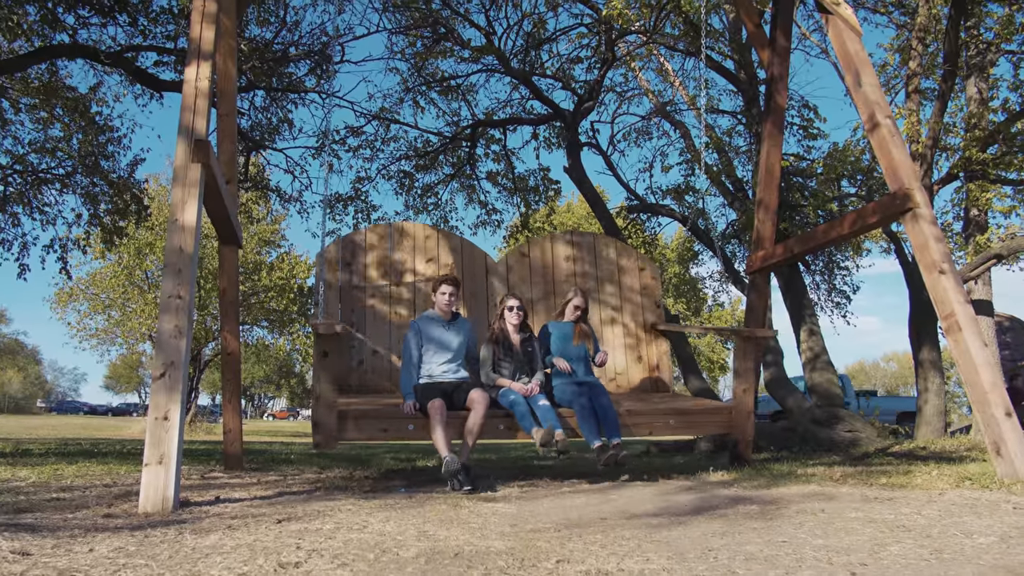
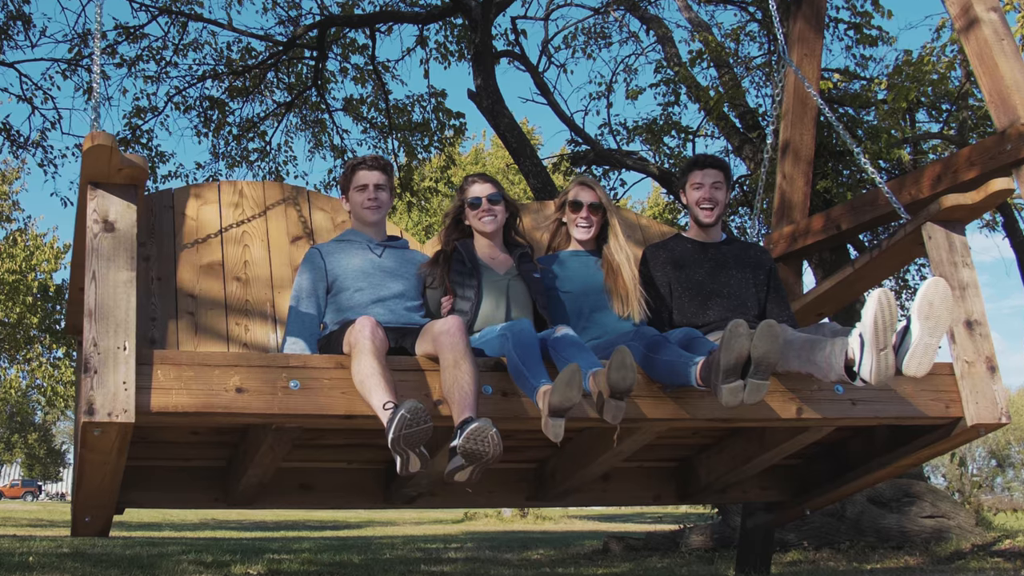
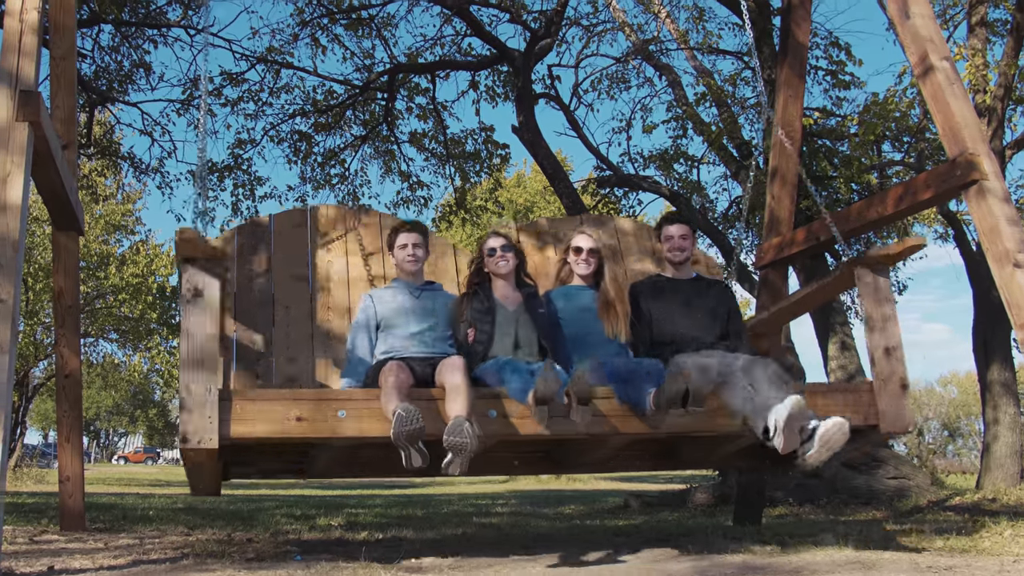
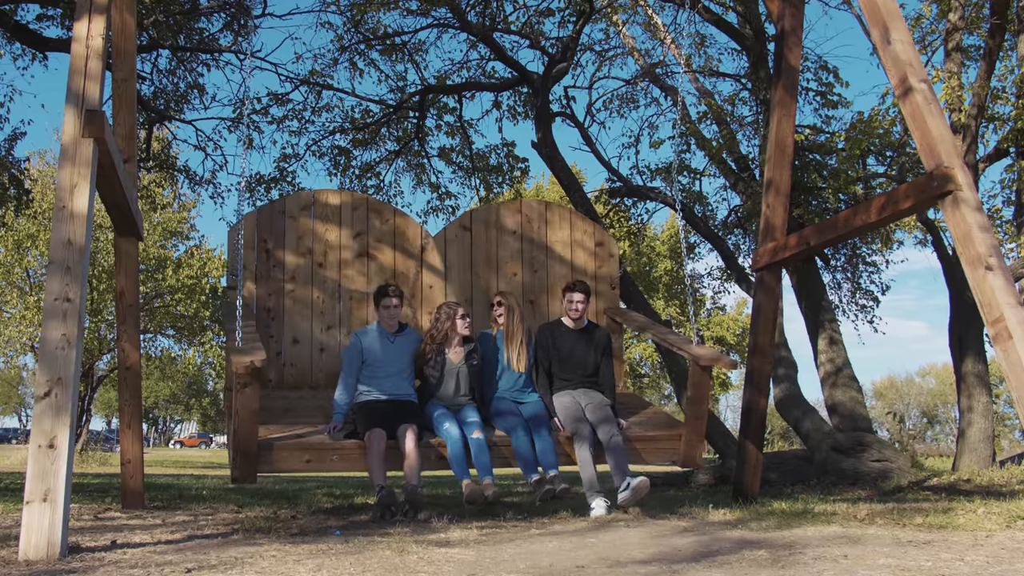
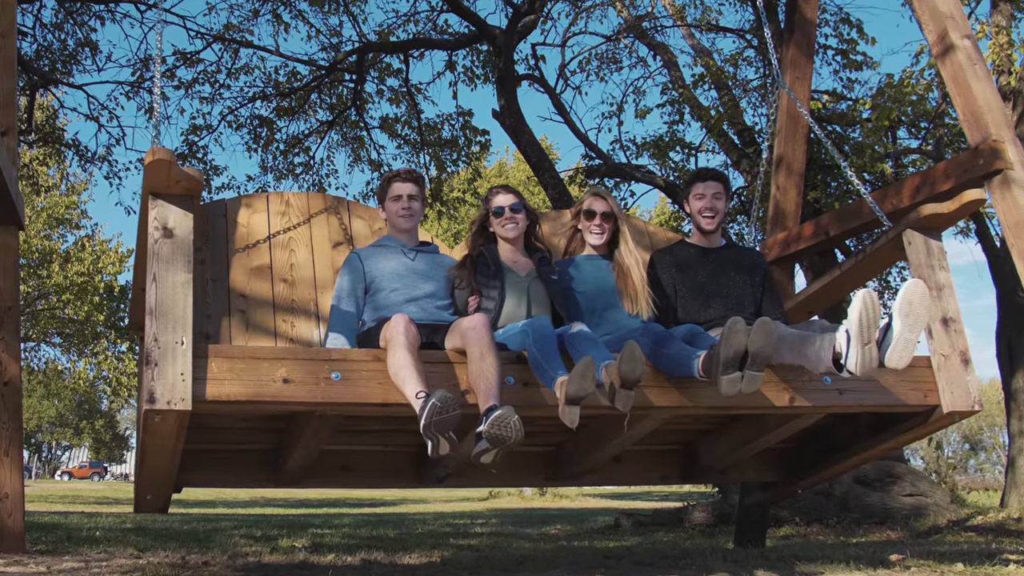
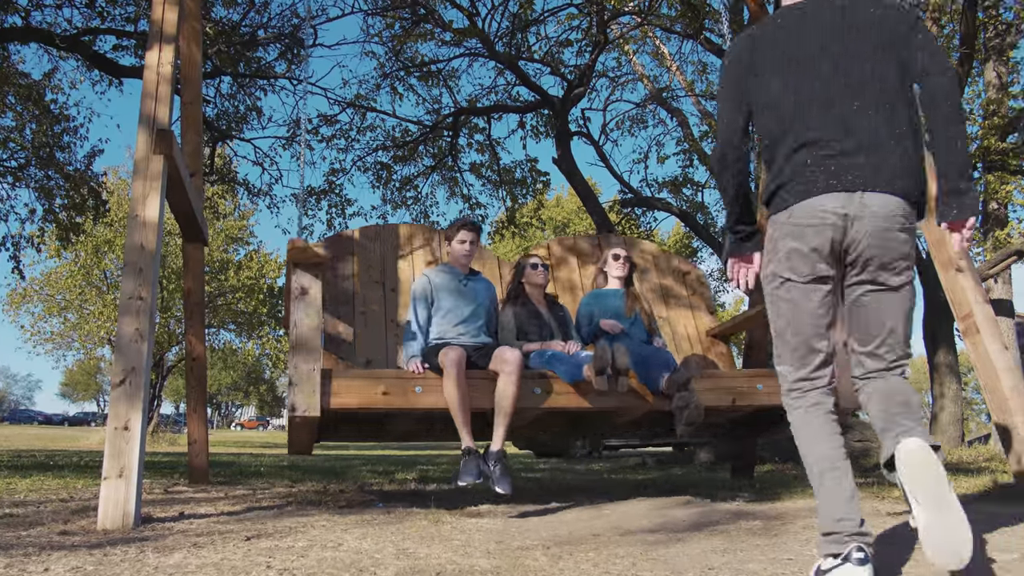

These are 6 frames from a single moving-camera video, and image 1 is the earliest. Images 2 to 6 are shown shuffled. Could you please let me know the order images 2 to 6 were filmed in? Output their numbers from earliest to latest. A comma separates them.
6, 4, 3, 5, 2
